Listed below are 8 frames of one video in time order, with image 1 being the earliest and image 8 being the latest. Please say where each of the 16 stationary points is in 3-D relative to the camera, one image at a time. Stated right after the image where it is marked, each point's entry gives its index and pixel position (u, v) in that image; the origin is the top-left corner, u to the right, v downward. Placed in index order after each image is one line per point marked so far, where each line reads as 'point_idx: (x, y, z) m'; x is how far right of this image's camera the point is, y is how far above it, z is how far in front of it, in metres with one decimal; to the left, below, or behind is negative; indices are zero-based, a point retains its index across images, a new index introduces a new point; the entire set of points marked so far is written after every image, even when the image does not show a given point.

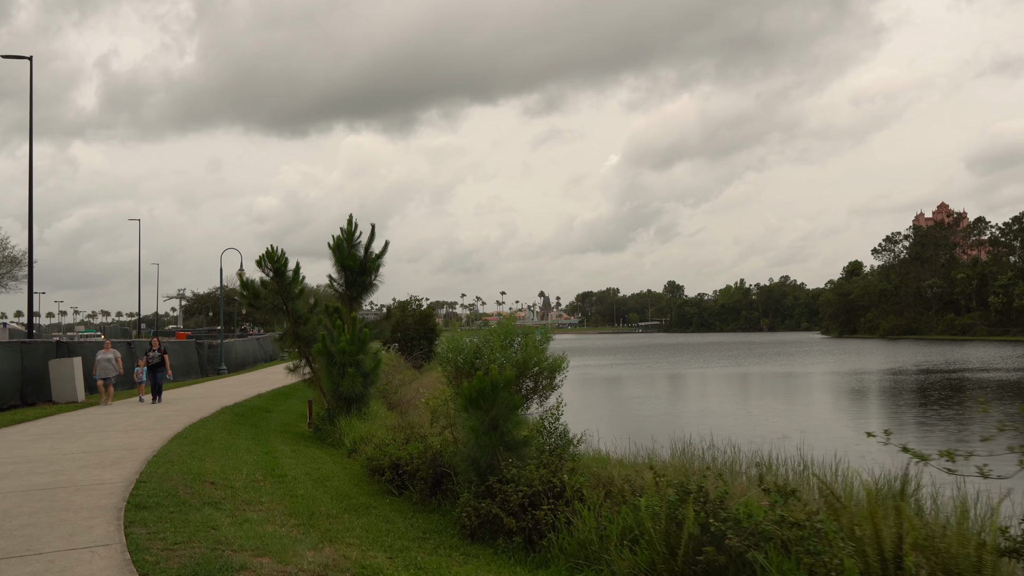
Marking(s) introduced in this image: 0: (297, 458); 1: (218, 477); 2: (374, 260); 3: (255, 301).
0: (-2.7, -2.2, +12.2) m
1: (-3.0, -1.9, +9.6) m
2: (-2.7, +0.5, +18.9) m
3: (-4.4, -0.2, +16.4) m
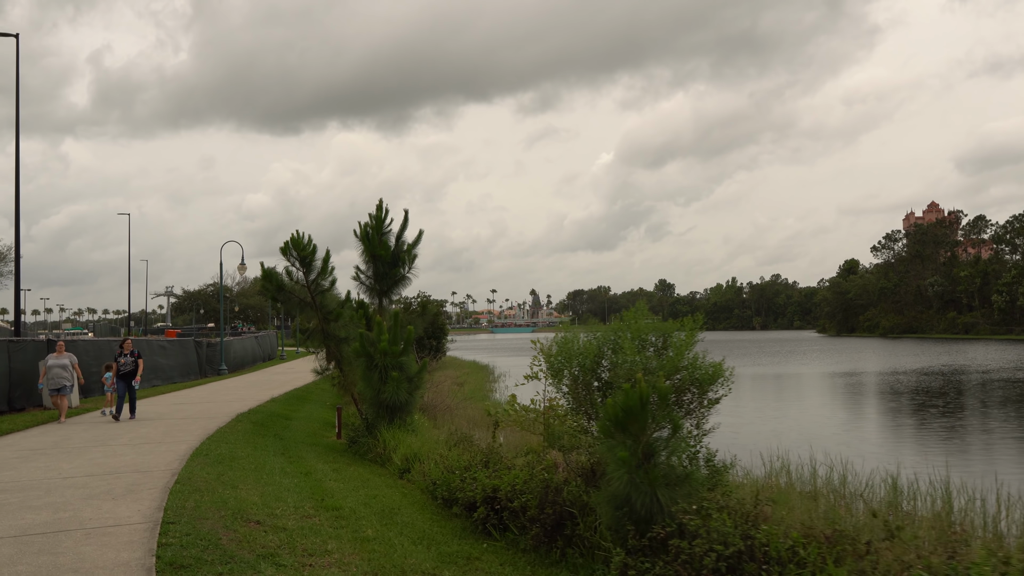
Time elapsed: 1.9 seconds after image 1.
0: (-1.8, -2.1, +10.2) m
1: (-2.0, -1.8, +7.6) m
2: (-1.8, +0.6, +16.9) m
3: (-3.5, -0.1, +14.4) m
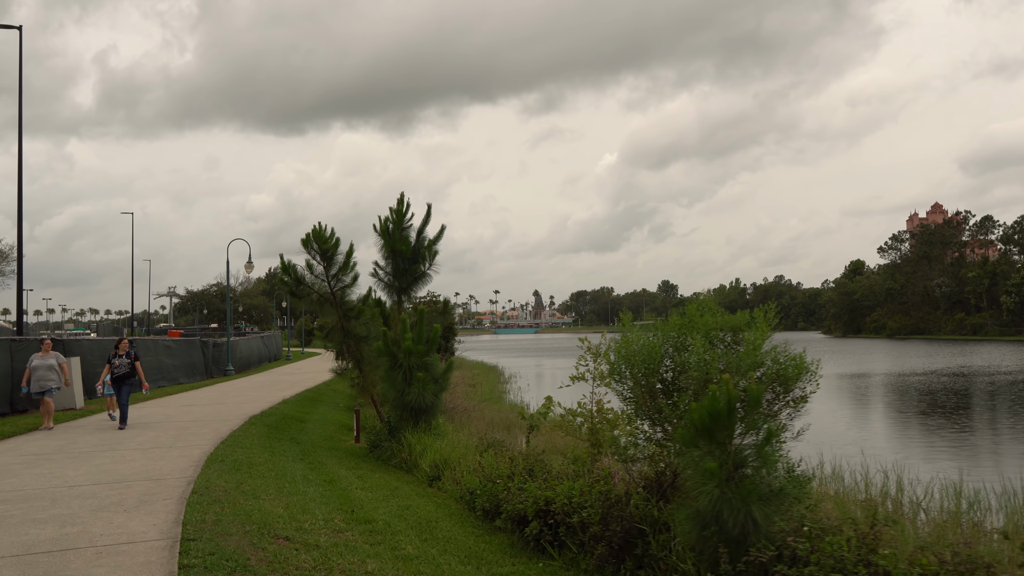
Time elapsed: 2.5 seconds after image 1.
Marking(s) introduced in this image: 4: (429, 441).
0: (-1.4, -2.0, +9.5) m
1: (-1.6, -1.7, +6.8) m
2: (-1.4, +0.7, +16.2) m
3: (-3.1, 0.0, +13.7) m
4: (-1.0, -1.9, +11.5) m
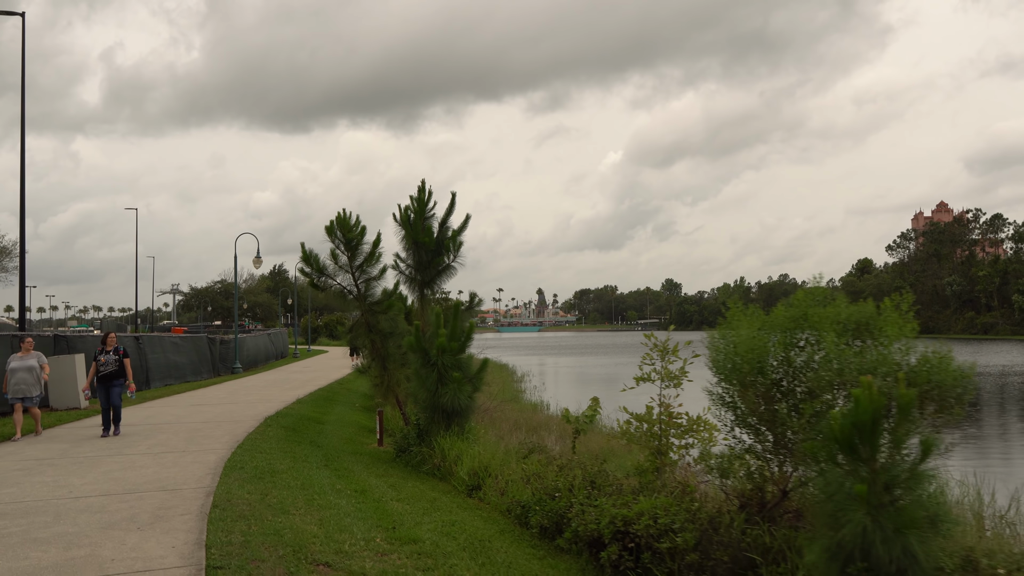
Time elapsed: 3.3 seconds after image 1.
0: (-0.9, -1.9, +8.6) m
1: (-1.1, -1.7, +5.9) m
2: (-0.9, +0.8, +15.3) m
3: (-2.6, +0.1, +12.8) m
4: (-0.5, -1.8, +10.6) m
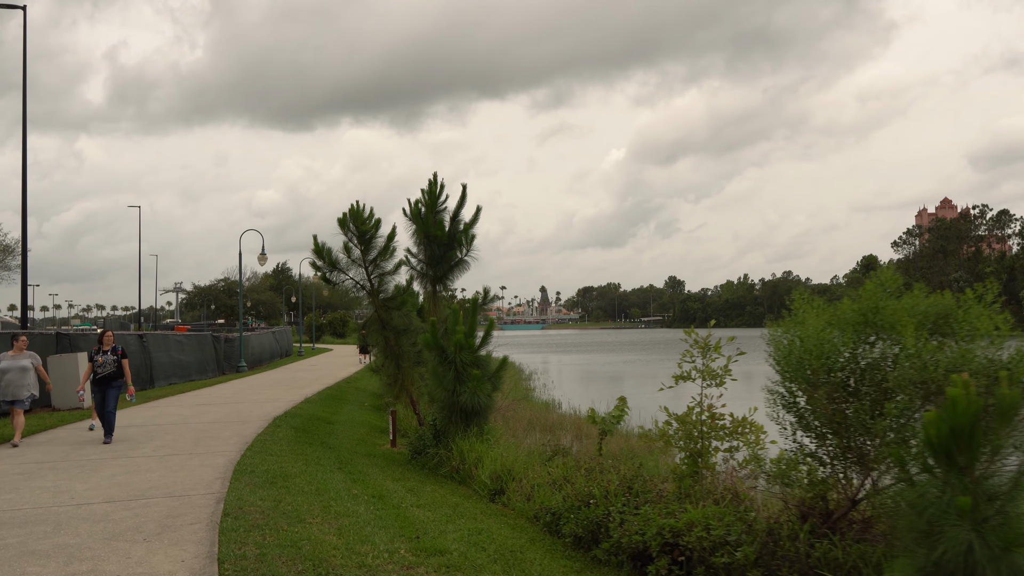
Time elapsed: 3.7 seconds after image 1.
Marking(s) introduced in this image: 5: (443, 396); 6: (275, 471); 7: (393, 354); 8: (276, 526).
0: (-0.7, -1.9, +8.1) m
1: (-0.9, -1.6, +5.5) m
2: (-0.7, +0.9, +14.8) m
3: (-2.4, +0.1, +12.3) m
4: (-0.3, -1.7, +10.1) m
5: (-0.8, -1.2, +11.0) m
6: (-2.2, -1.7, +8.9) m
7: (-1.6, -0.9, +12.7) m
8: (-1.6, -1.6, +6.3) m
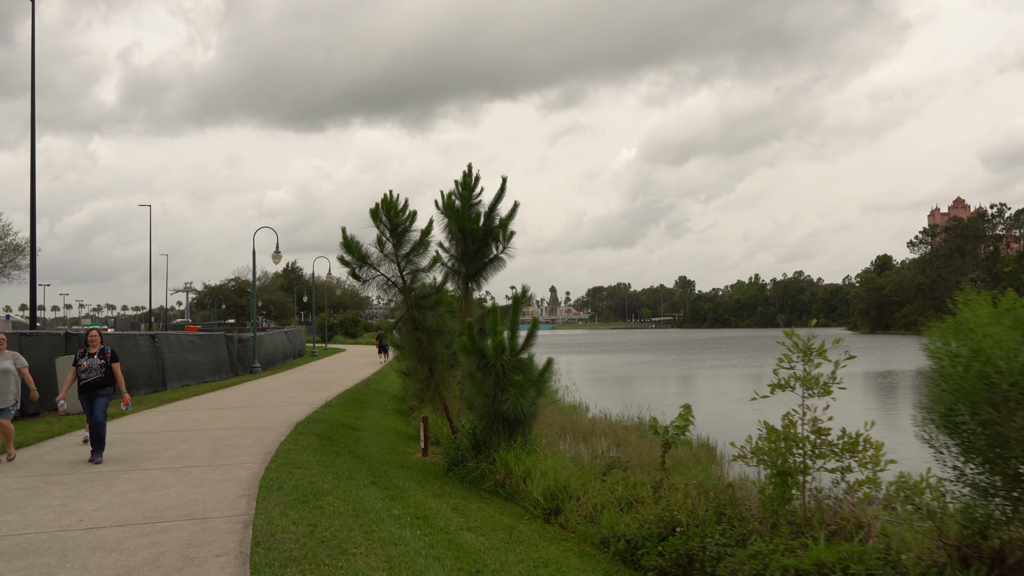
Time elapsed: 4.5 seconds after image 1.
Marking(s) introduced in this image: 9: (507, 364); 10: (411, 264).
0: (-0.2, -1.8, +7.2) m
1: (-0.5, -1.6, +4.6) m
2: (-0.1, +0.9, +13.9) m
3: (-1.9, +0.2, +11.4) m
4: (+0.2, -1.7, +9.2) m
5: (-0.3, -1.2, +10.0) m
6: (-1.8, -1.7, +8.0) m
7: (-1.1, -0.8, +11.8) m
8: (-1.1, -1.6, +5.4) m
9: (-0.1, -0.8, +10.0) m
10: (-1.3, +0.3, +11.7) m
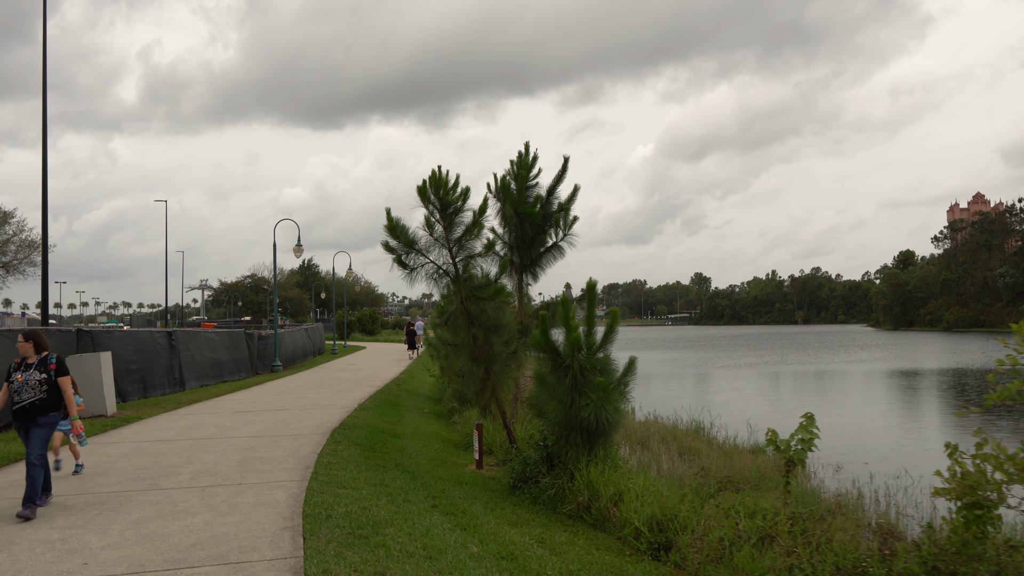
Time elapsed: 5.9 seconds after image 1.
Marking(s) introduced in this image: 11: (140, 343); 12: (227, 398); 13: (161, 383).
0: (+0.4, -1.7, +5.7) m
1: (+0.2, -1.5, +3.1) m
2: (+0.7, +1.0, +12.4) m
3: (-1.1, +0.3, +10.0) m
4: (+0.9, -1.6, +7.7) m
5: (+0.4, -1.1, +8.6) m
6: (-1.1, -1.6, +6.6) m
7: (-0.3, -0.7, +10.4) m
8: (-0.5, -1.5, +4.0) m
9: (+0.7, -0.7, +8.5) m
10: (-0.5, +0.4, +10.2) m
11: (-7.3, -1.1, +18.5) m
12: (-5.6, -2.2, +18.7) m
13: (-7.3, -2.0, +19.7) m
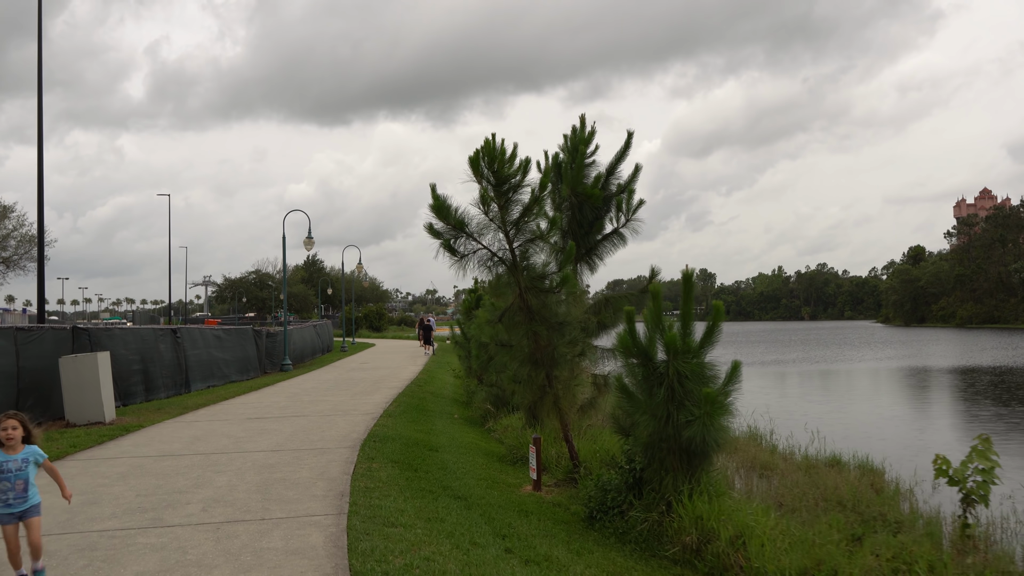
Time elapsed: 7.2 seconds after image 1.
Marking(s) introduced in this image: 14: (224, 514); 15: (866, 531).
0: (+1.0, -1.7, +4.1) m
1: (+0.7, -1.4, +1.5) m
2: (+1.3, +1.1, +10.8) m
3: (-0.5, +0.4, +8.4) m
4: (+1.5, -1.5, +6.2) m
5: (+1.0, -1.0, +7.0) m
6: (-0.5, -1.5, +5.0) m
7: (+0.3, -0.6, +8.8) m
8: (+0.1, -1.4, +2.4) m
9: (+1.3, -0.6, +6.9) m
10: (+0.1, +0.5, +8.6) m
11: (-6.6, -1.0, +17.0) m
12: (-4.9, -2.1, +17.2) m
13: (-6.6, -1.8, +18.1) m
14: (-2.1, -1.6, +6.8) m
15: (+2.3, -1.5, +6.2) m
